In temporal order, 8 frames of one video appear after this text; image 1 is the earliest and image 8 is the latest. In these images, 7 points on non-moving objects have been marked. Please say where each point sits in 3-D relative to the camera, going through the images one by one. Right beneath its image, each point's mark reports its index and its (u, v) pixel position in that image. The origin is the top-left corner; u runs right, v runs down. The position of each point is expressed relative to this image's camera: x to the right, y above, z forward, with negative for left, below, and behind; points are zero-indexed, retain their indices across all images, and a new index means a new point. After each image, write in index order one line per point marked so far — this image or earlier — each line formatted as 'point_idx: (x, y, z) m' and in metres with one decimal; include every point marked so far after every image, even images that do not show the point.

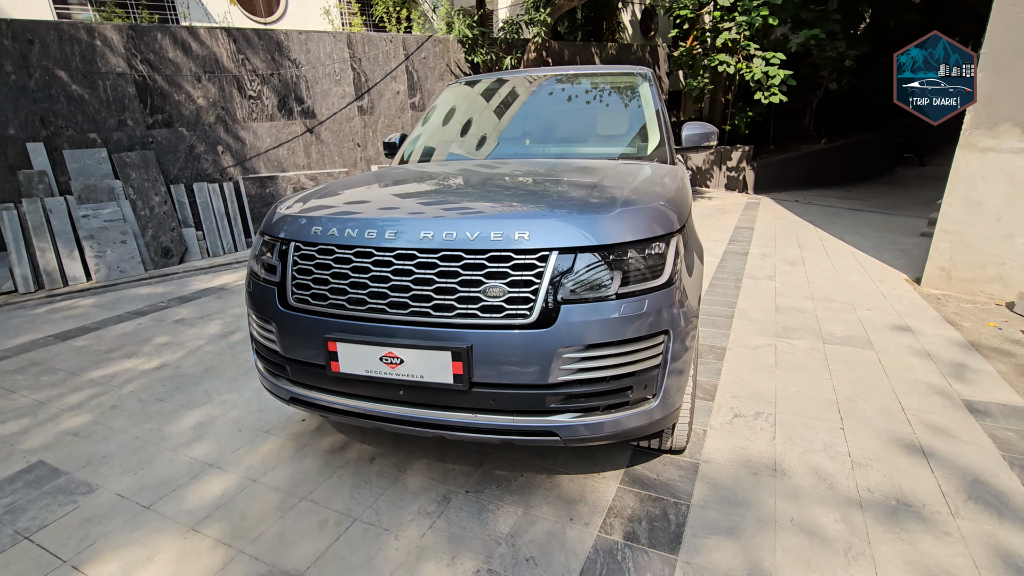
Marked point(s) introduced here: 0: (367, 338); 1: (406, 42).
0: (-0.5, -0.2, +1.6) m
1: (-1.5, +3.5, +7.4) m
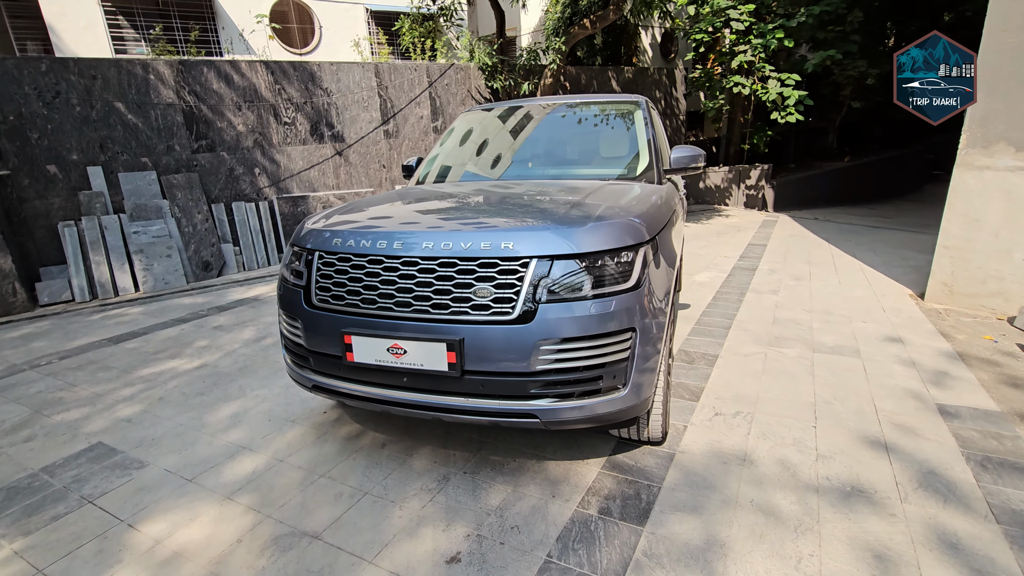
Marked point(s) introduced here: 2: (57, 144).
0: (-0.5, -0.2, +1.9) m
1: (-1.3, +3.3, +7.8) m
2: (-4.8, +1.5, +5.4) m
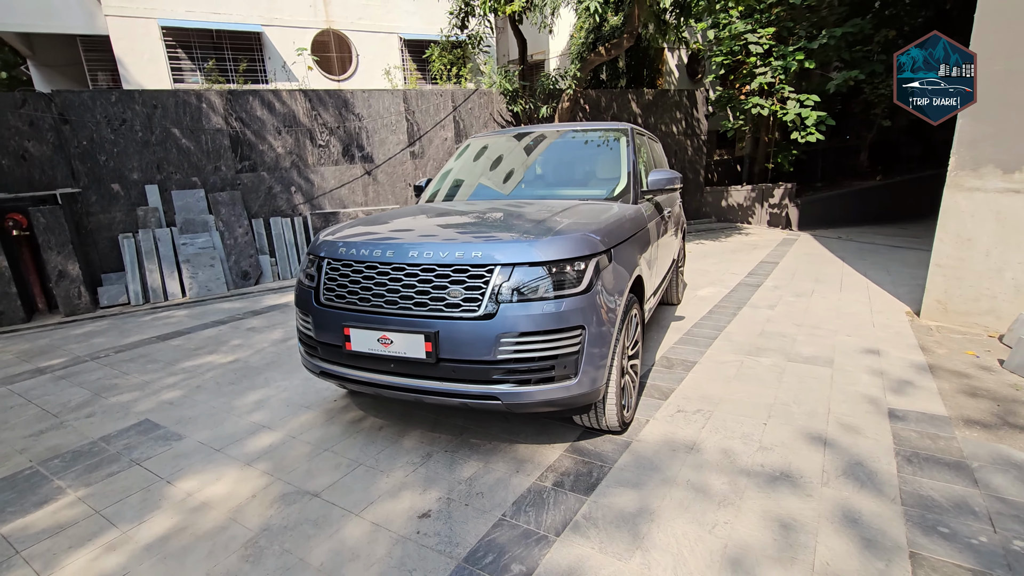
0: (-0.6, -0.2, +2.3) m
1: (-0.9, +3.2, +8.4) m
2: (-4.7, +1.5, +6.1) m
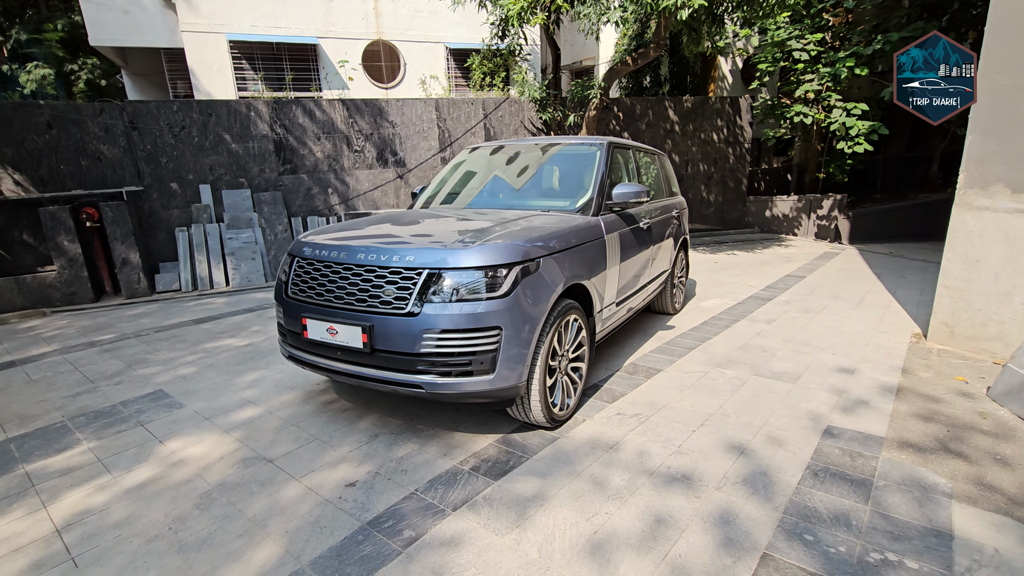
0: (-1.0, -0.1, +2.6) m
1: (-0.4, +3.1, +8.7) m
2: (-4.5, +1.6, +6.9) m
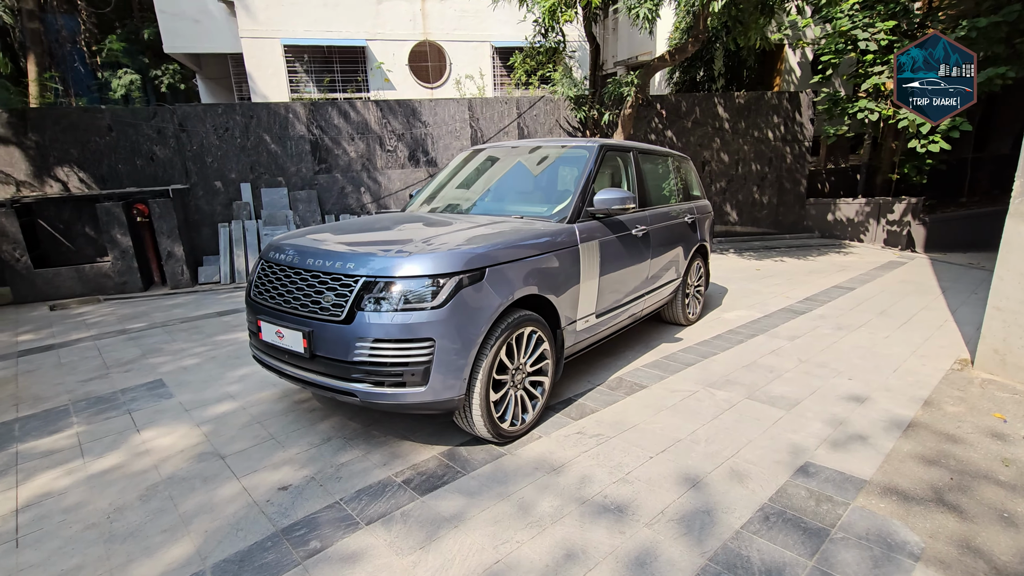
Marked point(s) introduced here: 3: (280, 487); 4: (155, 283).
0: (-1.2, -0.2, +2.7) m
1: (+0.1, +3.1, +8.6) m
2: (-4.1, +1.7, +7.3) m
3: (-1.1, -0.9, +2.4) m
4: (-4.9, +0.1, +7.1) m
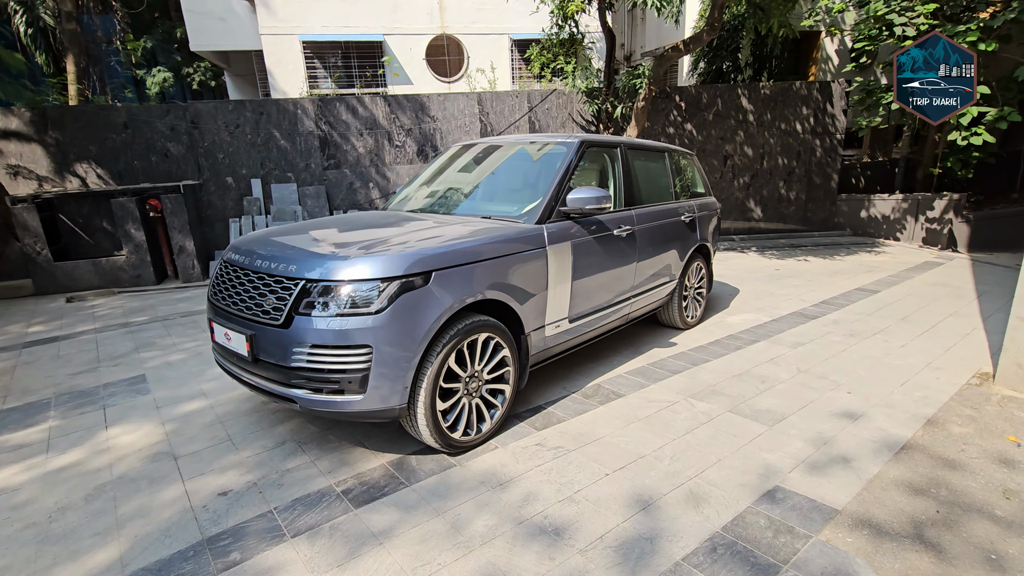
0: (-1.5, -0.2, +2.6) m
1: (+0.3, +3.2, +8.5) m
2: (-4.0, +1.8, +7.4) m
3: (-1.4, -1.0, +2.4) m
4: (-4.9, +0.2, +7.3) m
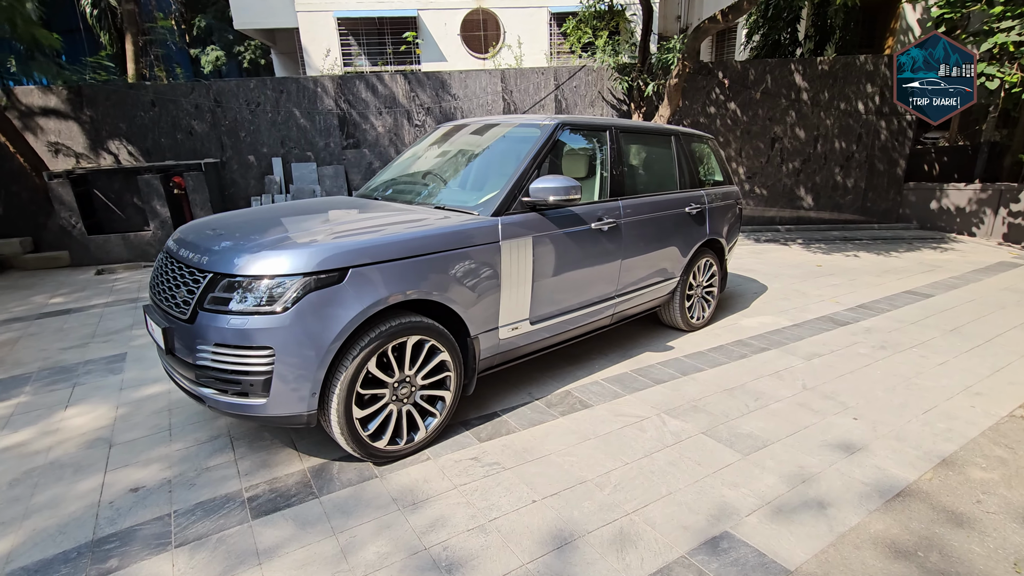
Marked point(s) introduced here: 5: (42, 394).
0: (-1.8, -0.1, +2.6) m
1: (+0.7, +3.4, +8.0) m
2: (-3.8, +2.2, +7.5) m
3: (-1.7, -0.9, +2.3) m
4: (-4.7, +0.5, +7.5) m
5: (-3.0, -0.7, +3.3) m
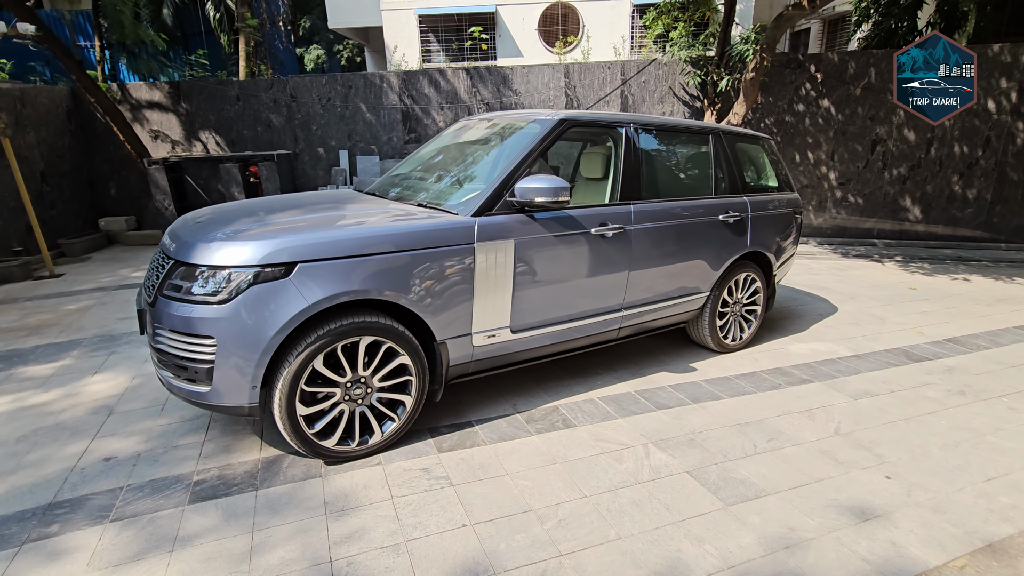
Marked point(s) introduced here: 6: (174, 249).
0: (-1.9, 0.0, +2.7) m
1: (+1.7, +3.3, +7.6) m
2: (-2.9, +2.4, +7.9) m
3: (-2.0, -0.8, +2.5) m
4: (-3.9, +0.8, +8.1) m
5: (-3.1, -0.5, +3.7) m
6: (-1.5, +0.2, +2.3) m
